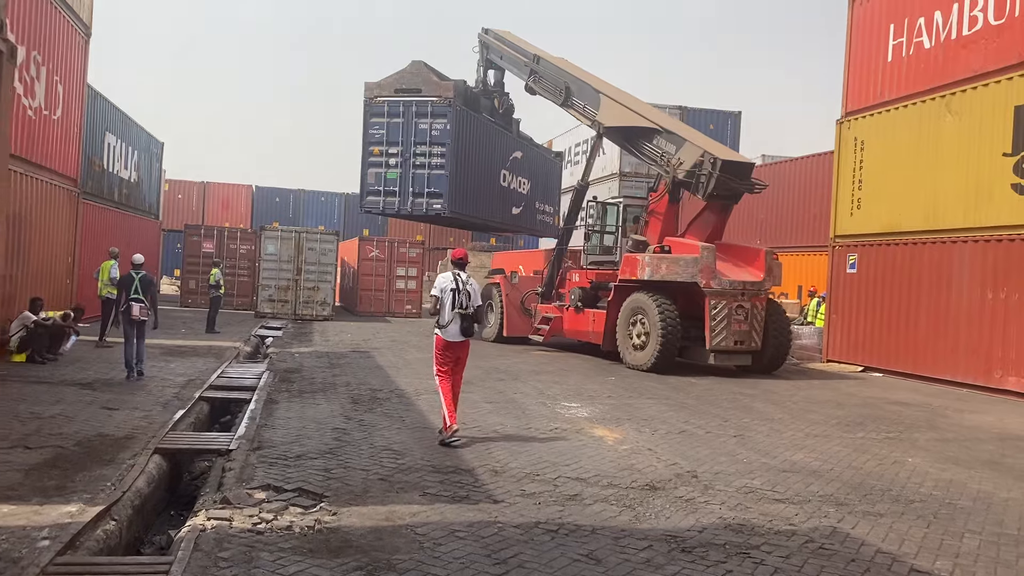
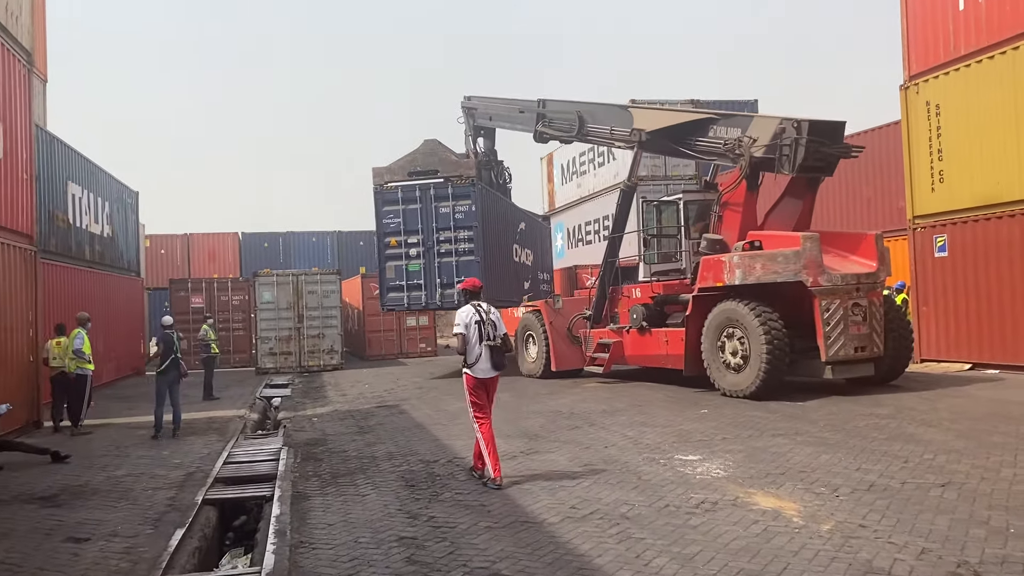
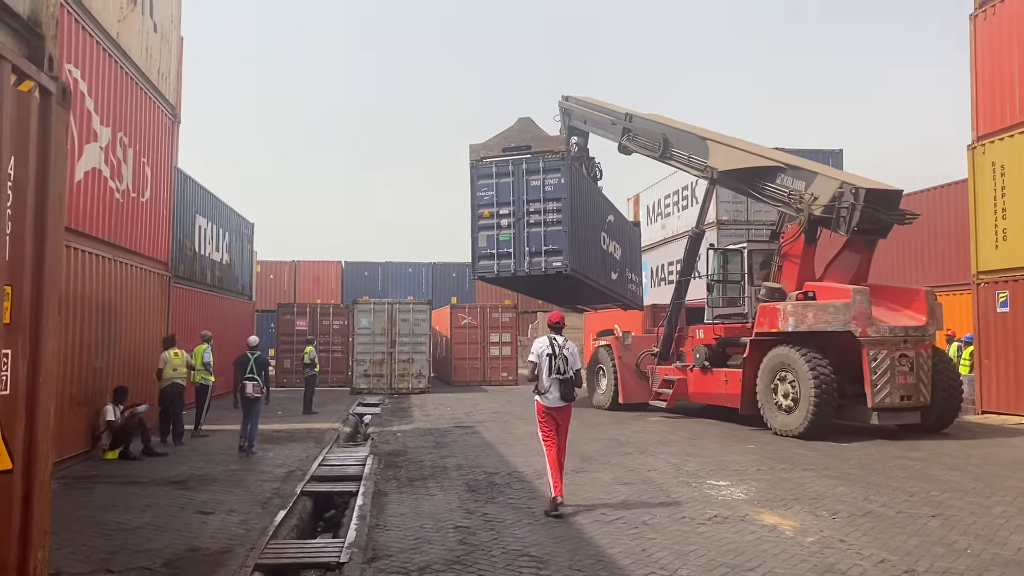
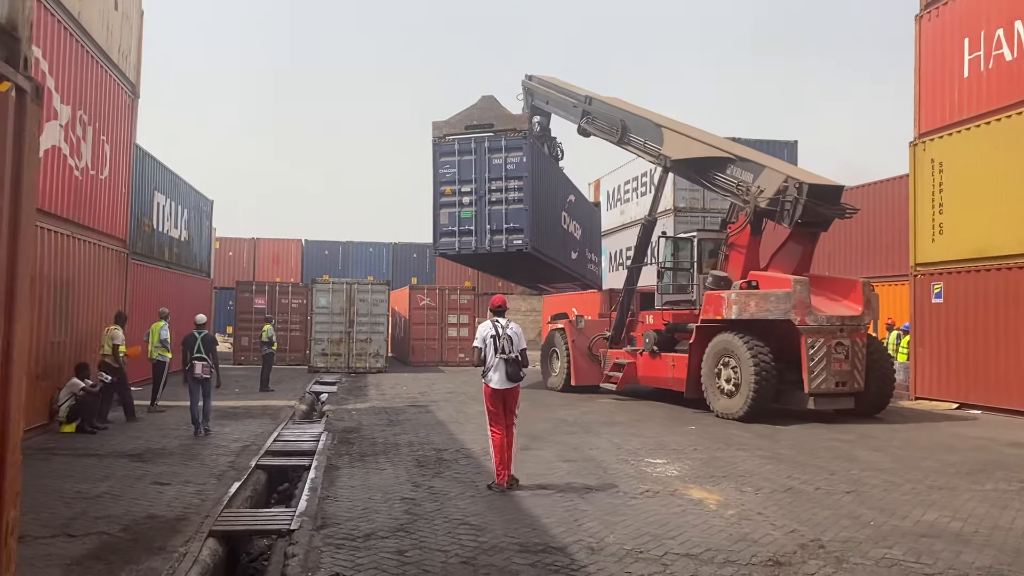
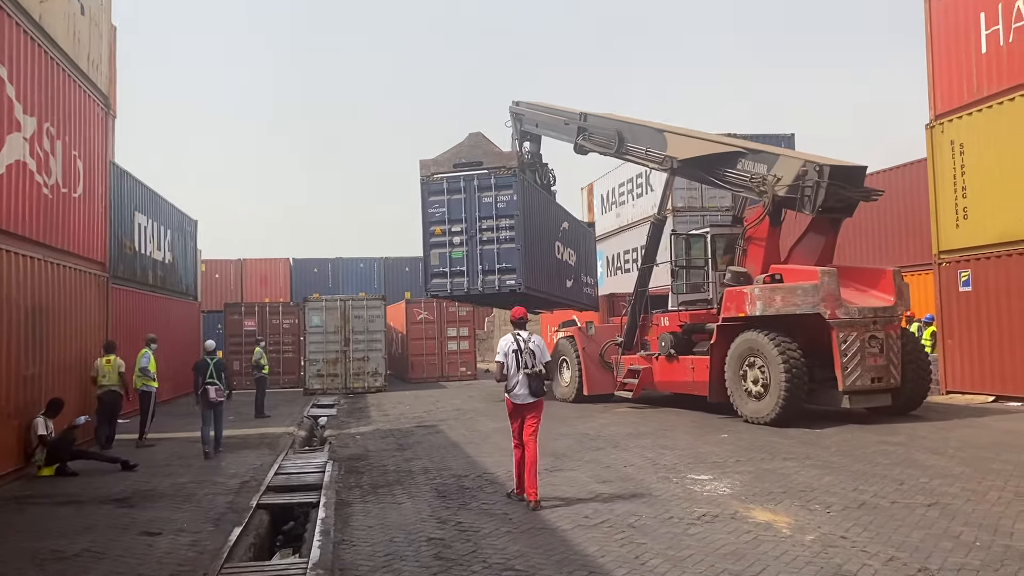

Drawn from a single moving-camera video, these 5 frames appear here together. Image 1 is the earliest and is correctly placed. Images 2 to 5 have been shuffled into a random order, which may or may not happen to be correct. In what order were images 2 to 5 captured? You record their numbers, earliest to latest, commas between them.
4, 3, 5, 2
